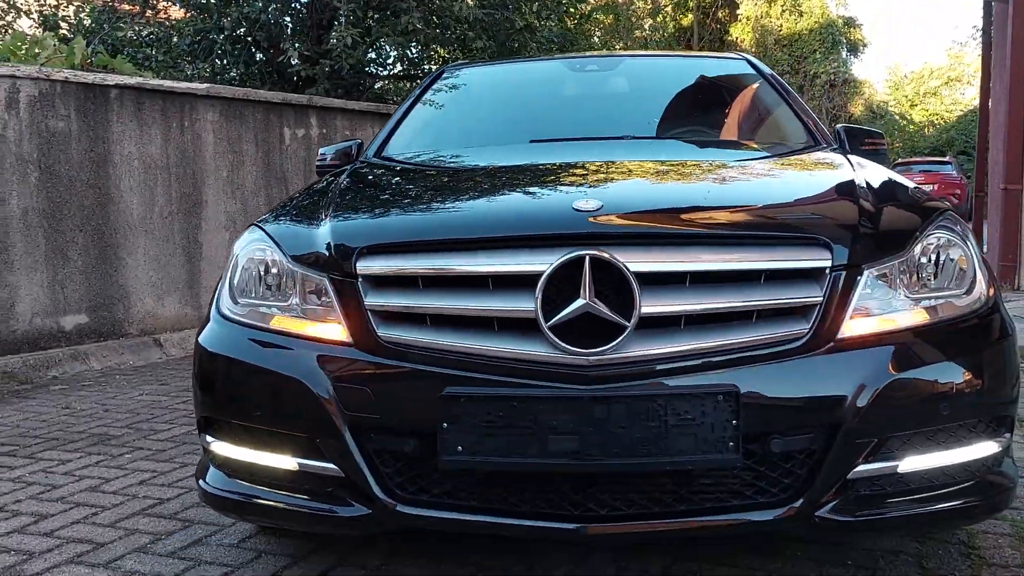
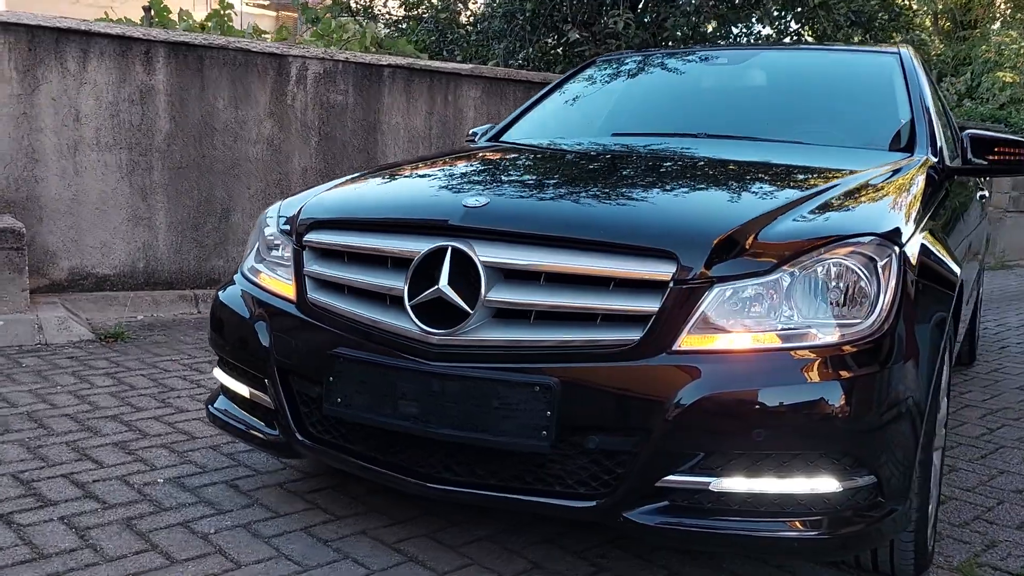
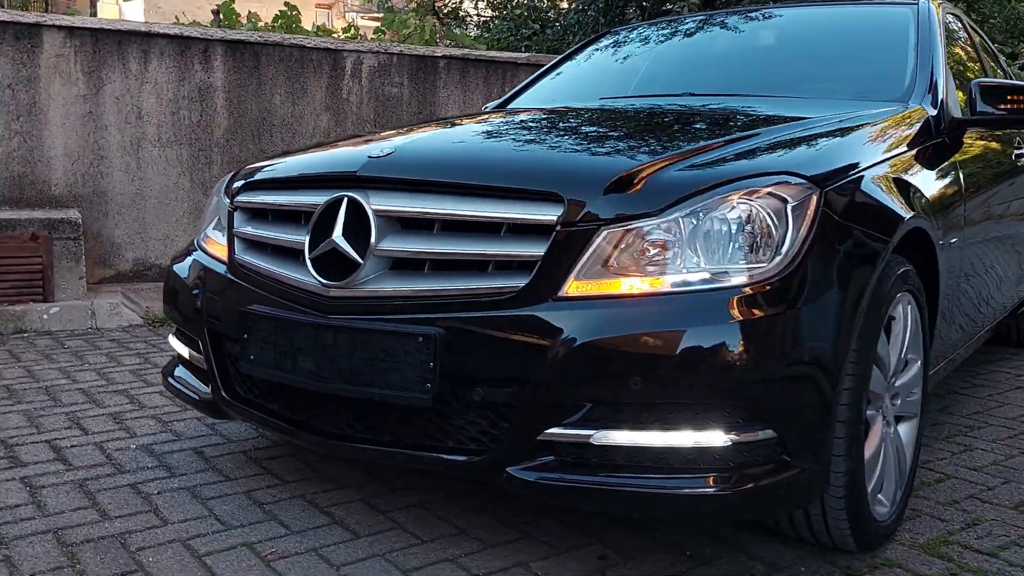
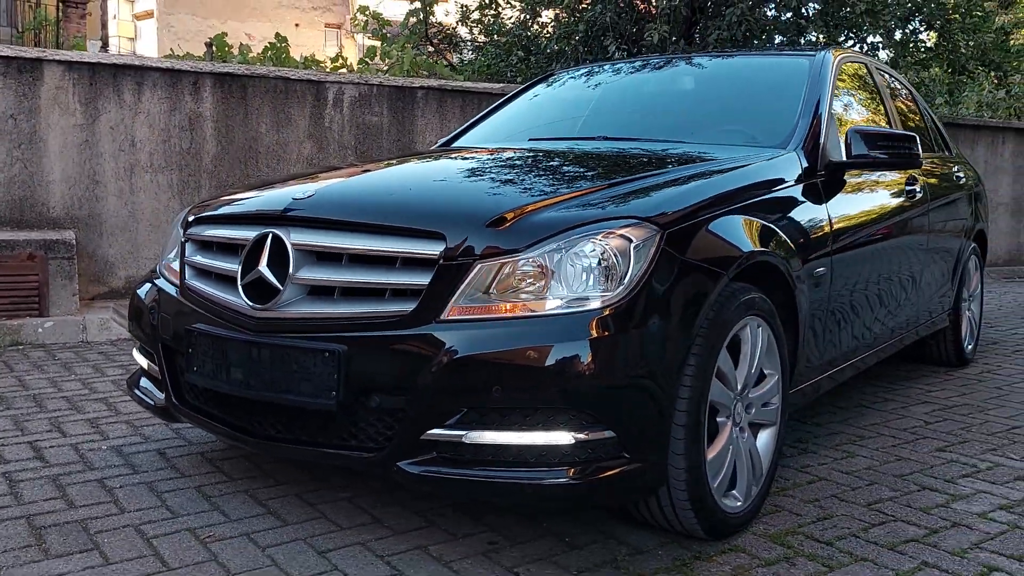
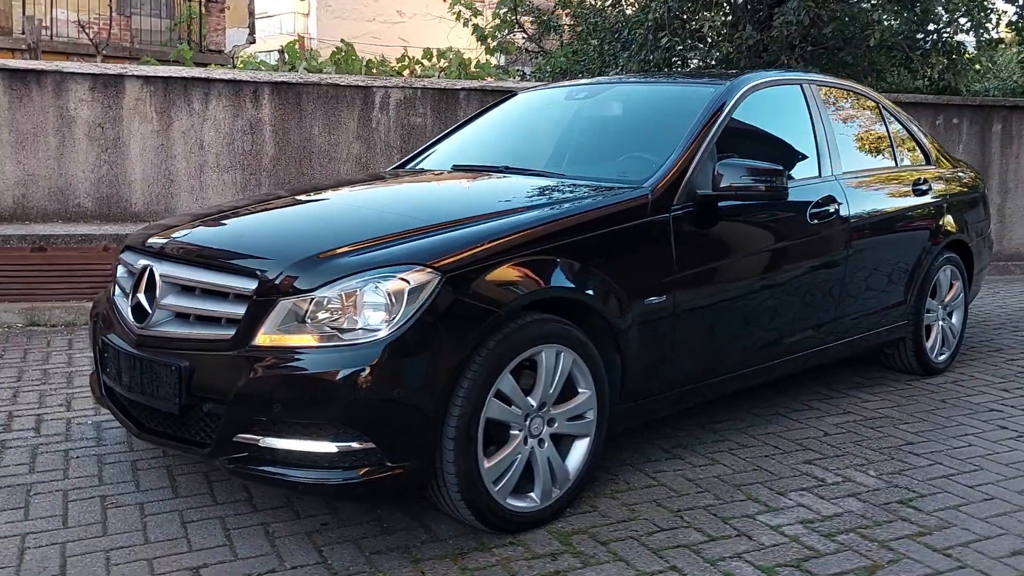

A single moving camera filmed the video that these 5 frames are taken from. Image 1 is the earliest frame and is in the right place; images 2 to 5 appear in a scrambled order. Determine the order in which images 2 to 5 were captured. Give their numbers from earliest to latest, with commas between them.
2, 3, 4, 5
